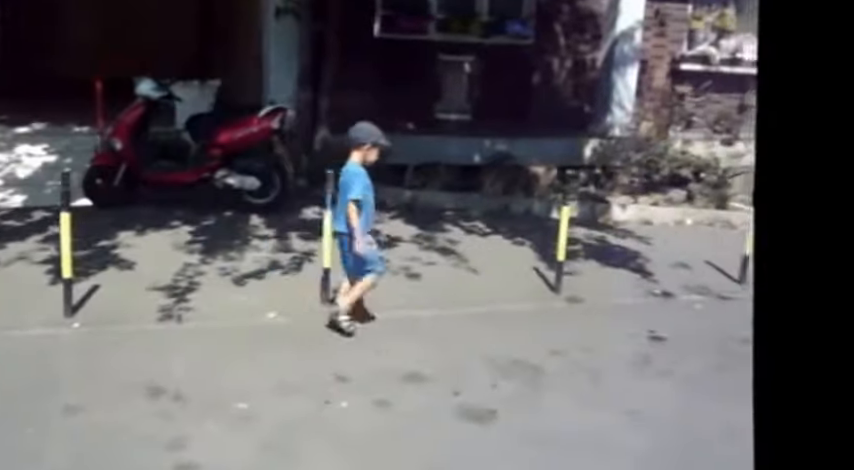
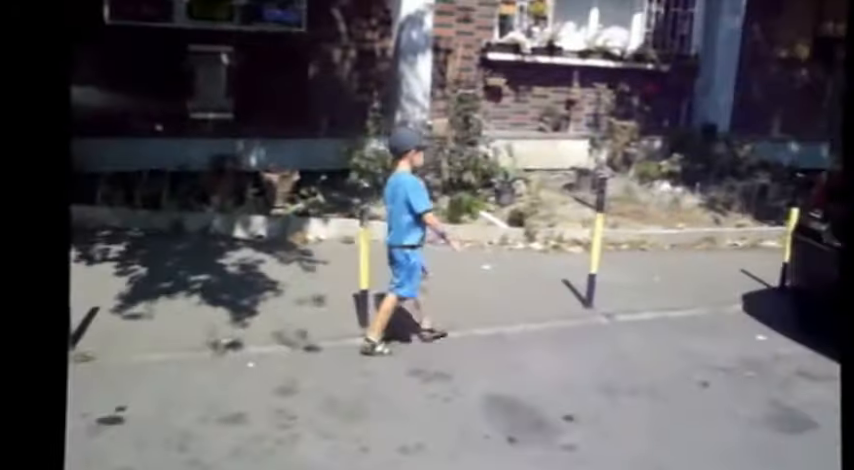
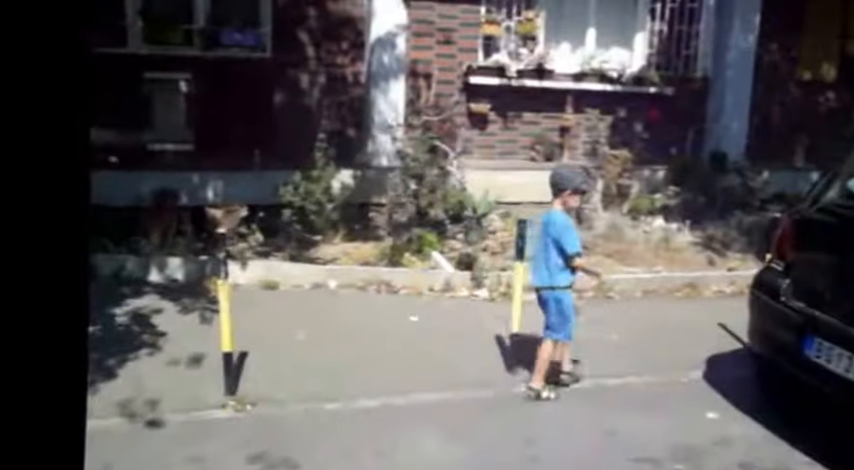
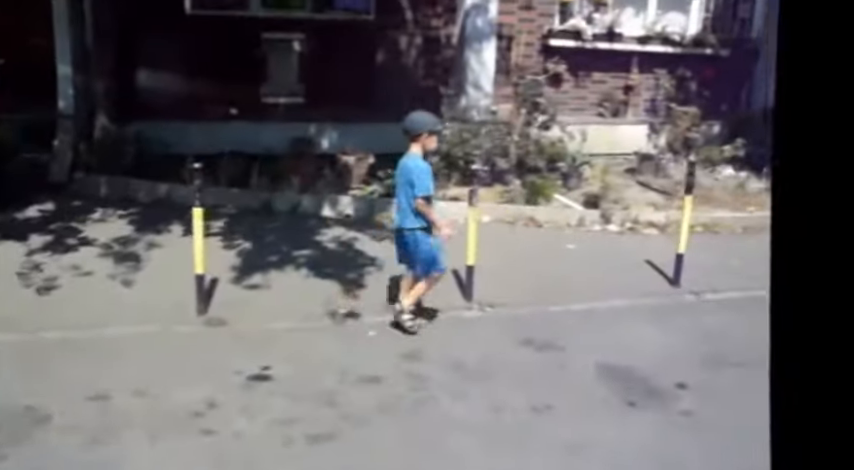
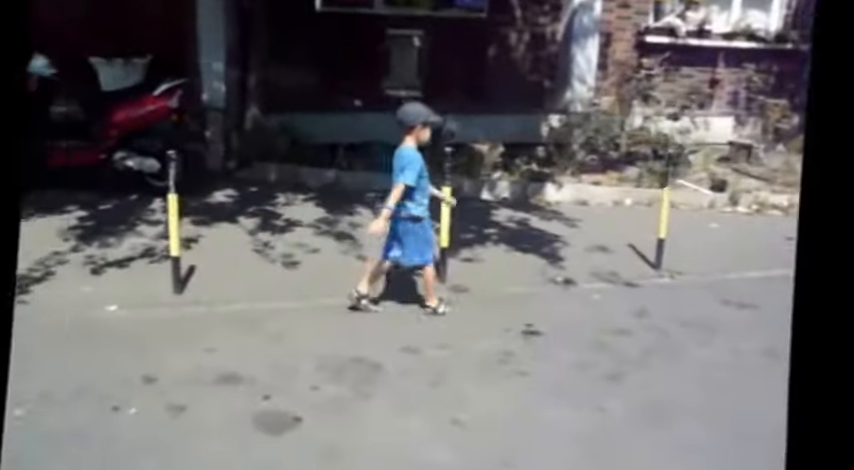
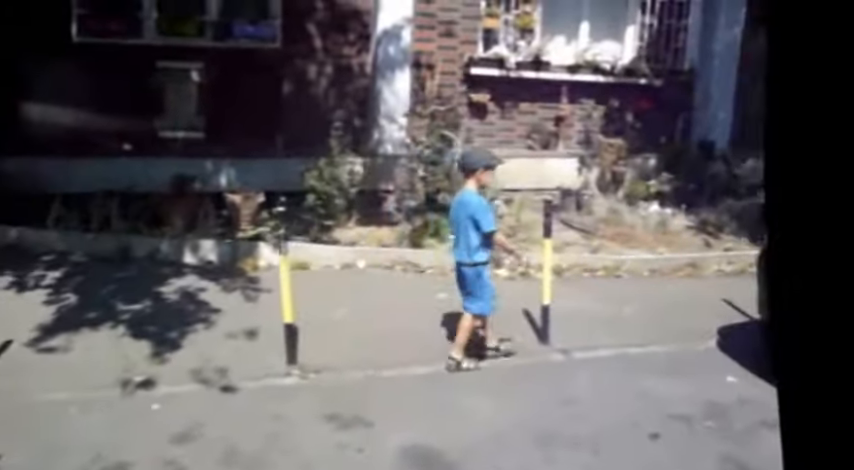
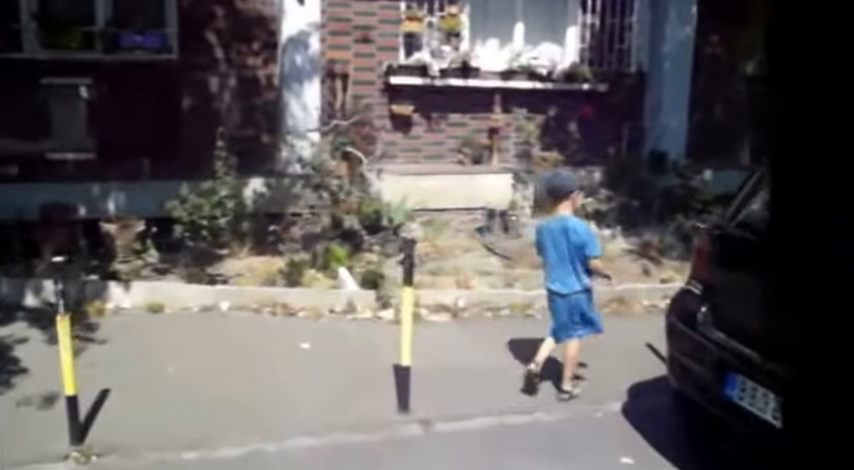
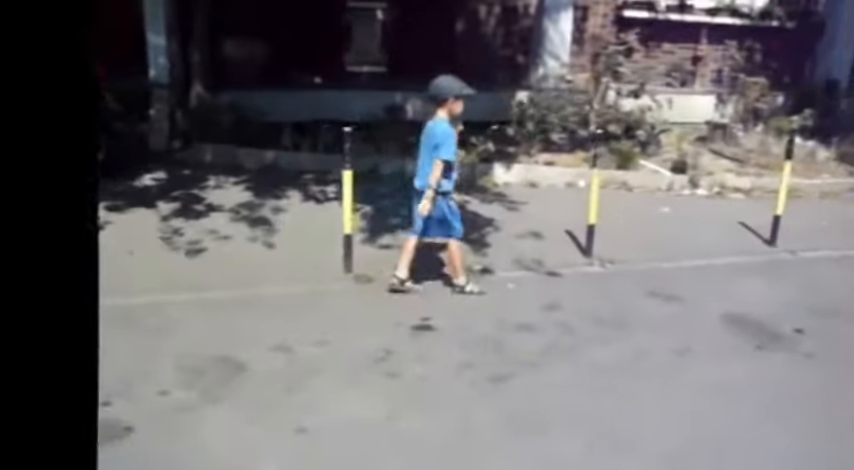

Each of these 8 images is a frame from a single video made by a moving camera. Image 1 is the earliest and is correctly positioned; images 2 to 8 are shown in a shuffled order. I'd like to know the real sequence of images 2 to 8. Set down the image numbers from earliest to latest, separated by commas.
5, 8, 4, 2, 6, 3, 7
